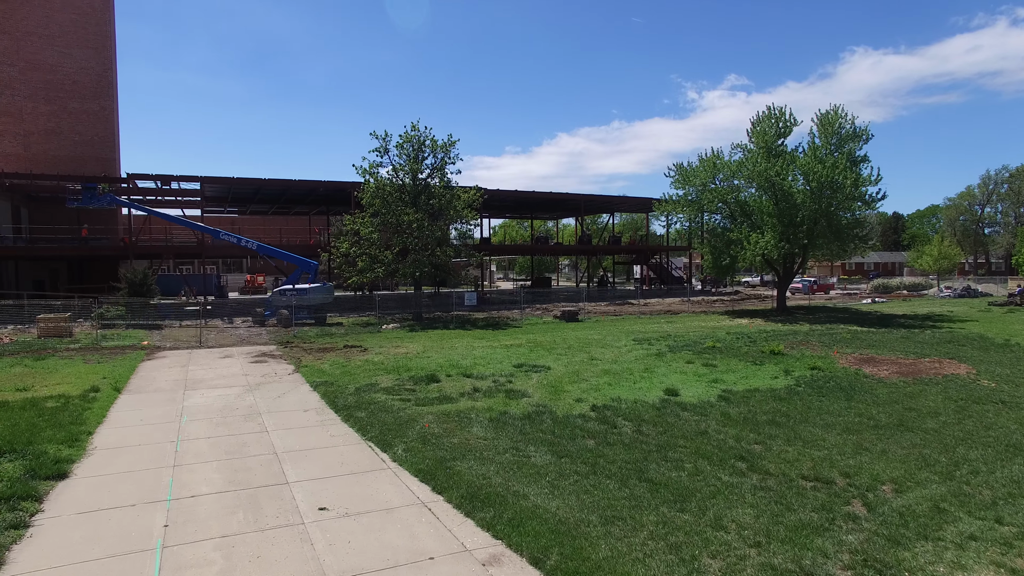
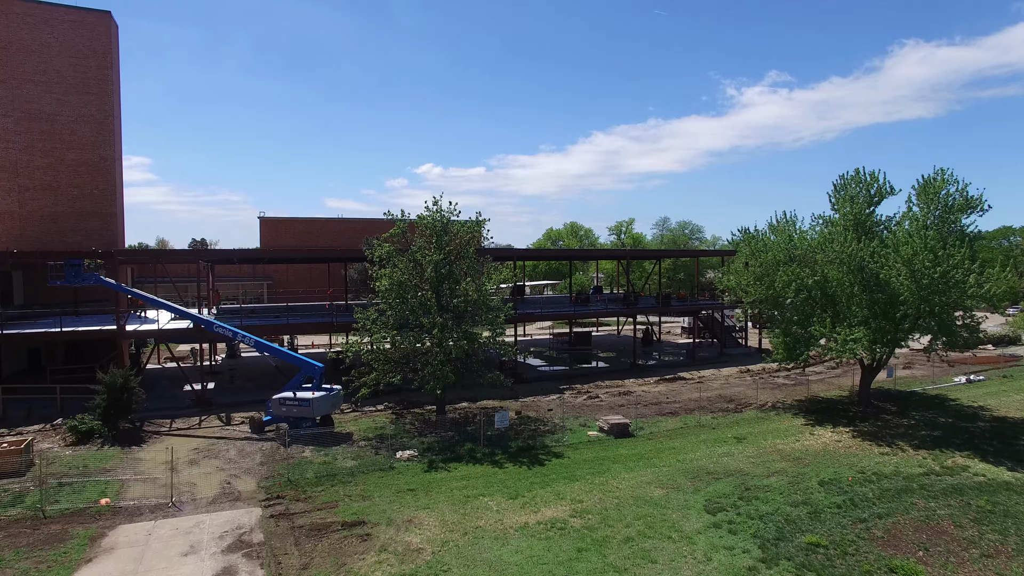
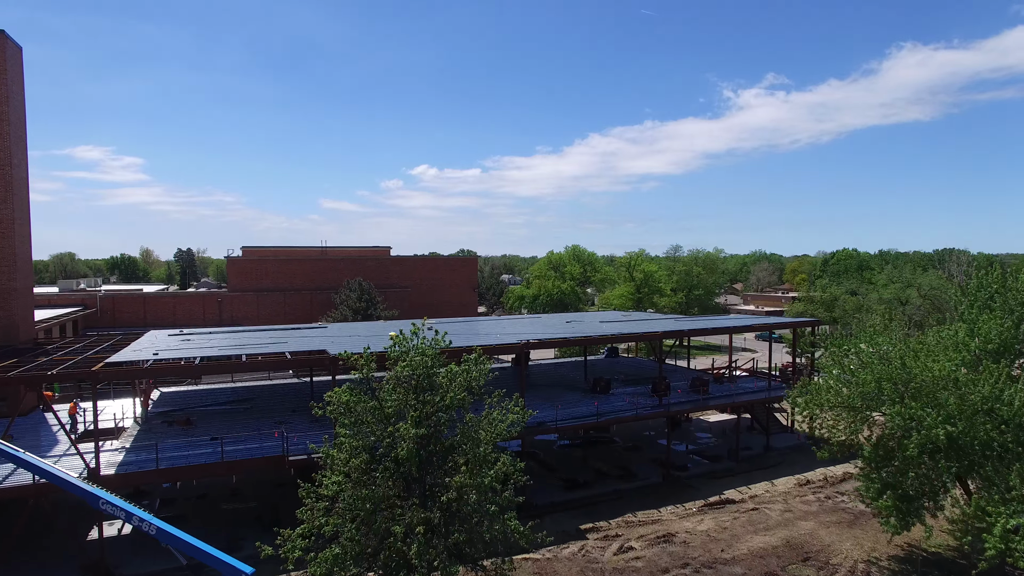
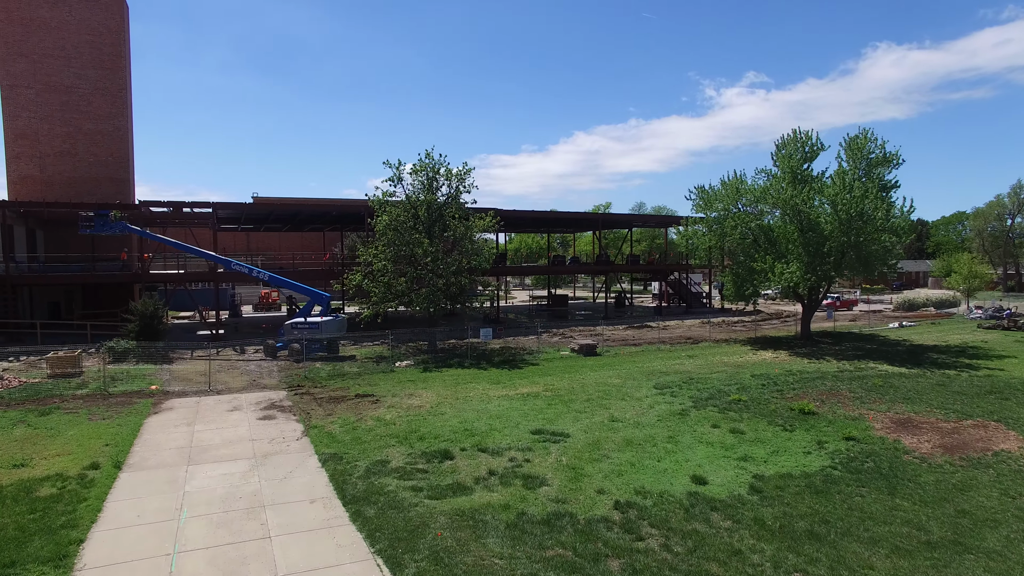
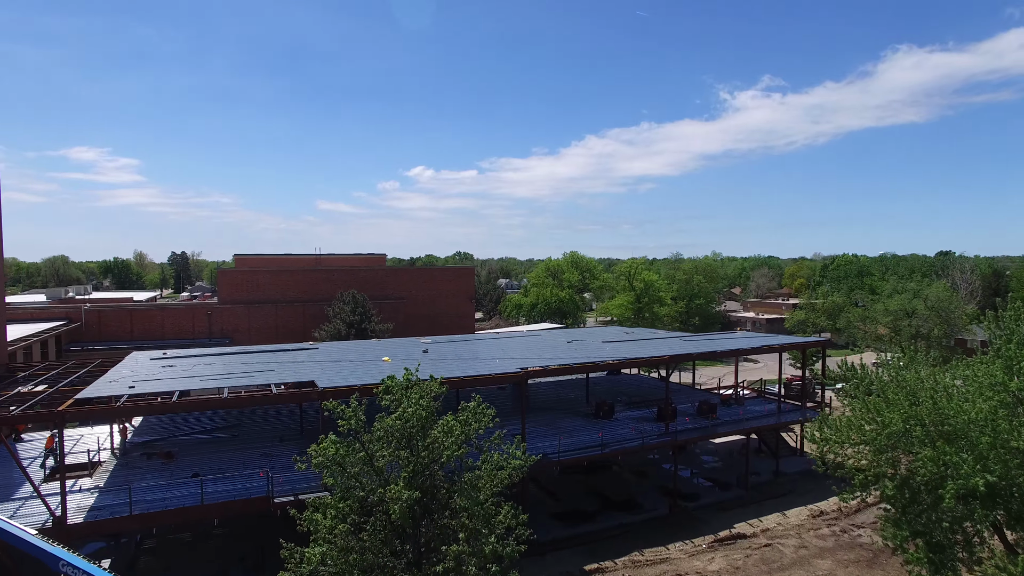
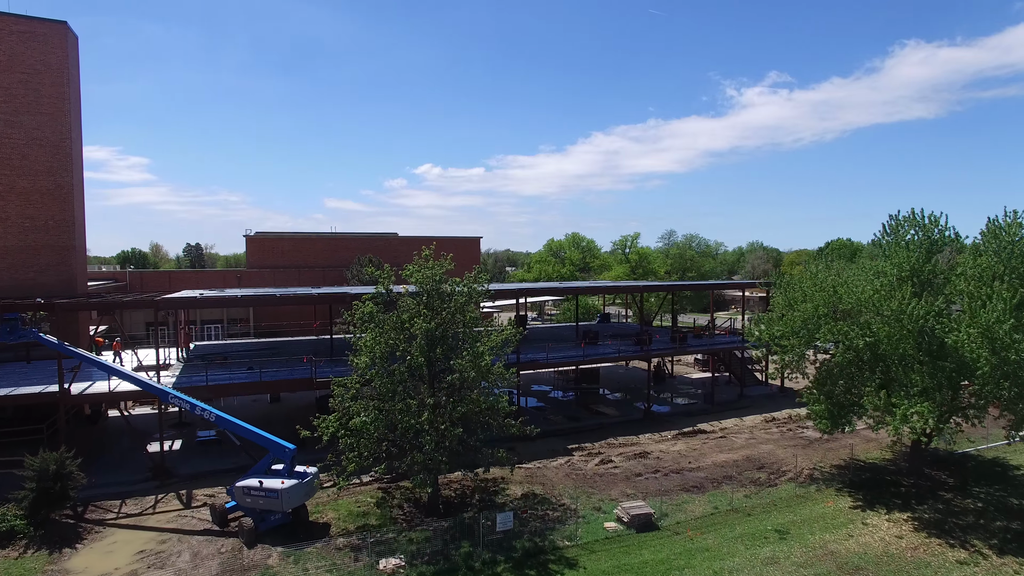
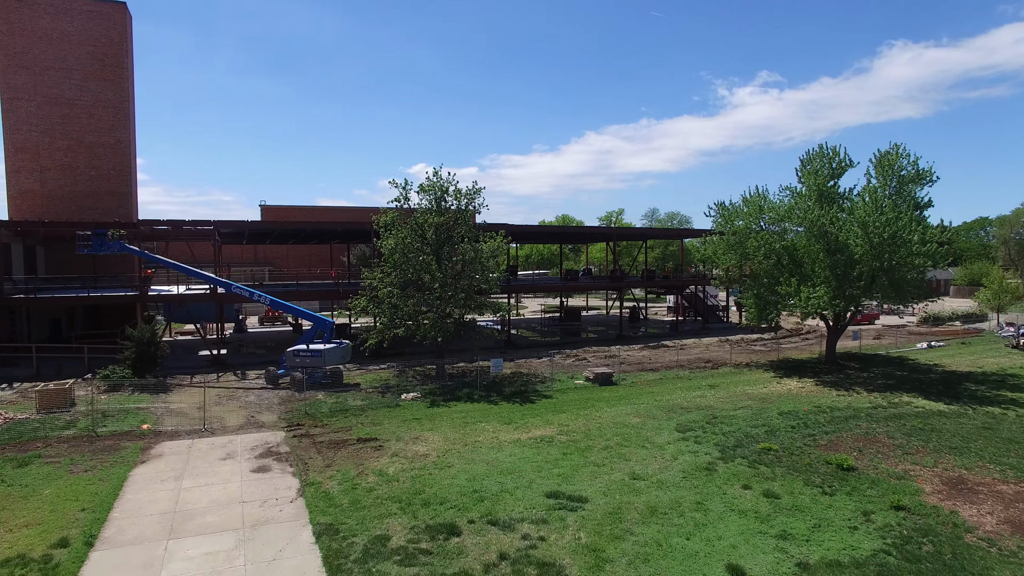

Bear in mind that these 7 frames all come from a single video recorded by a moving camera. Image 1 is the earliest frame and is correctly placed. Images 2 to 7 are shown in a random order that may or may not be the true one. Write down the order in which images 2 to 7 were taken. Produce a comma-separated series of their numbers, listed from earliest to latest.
4, 7, 2, 6, 3, 5
